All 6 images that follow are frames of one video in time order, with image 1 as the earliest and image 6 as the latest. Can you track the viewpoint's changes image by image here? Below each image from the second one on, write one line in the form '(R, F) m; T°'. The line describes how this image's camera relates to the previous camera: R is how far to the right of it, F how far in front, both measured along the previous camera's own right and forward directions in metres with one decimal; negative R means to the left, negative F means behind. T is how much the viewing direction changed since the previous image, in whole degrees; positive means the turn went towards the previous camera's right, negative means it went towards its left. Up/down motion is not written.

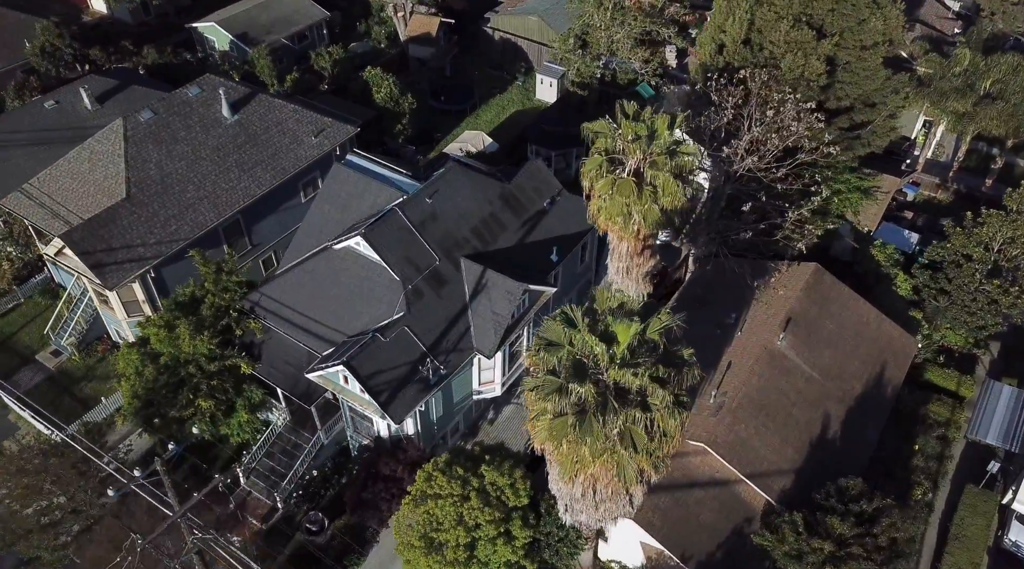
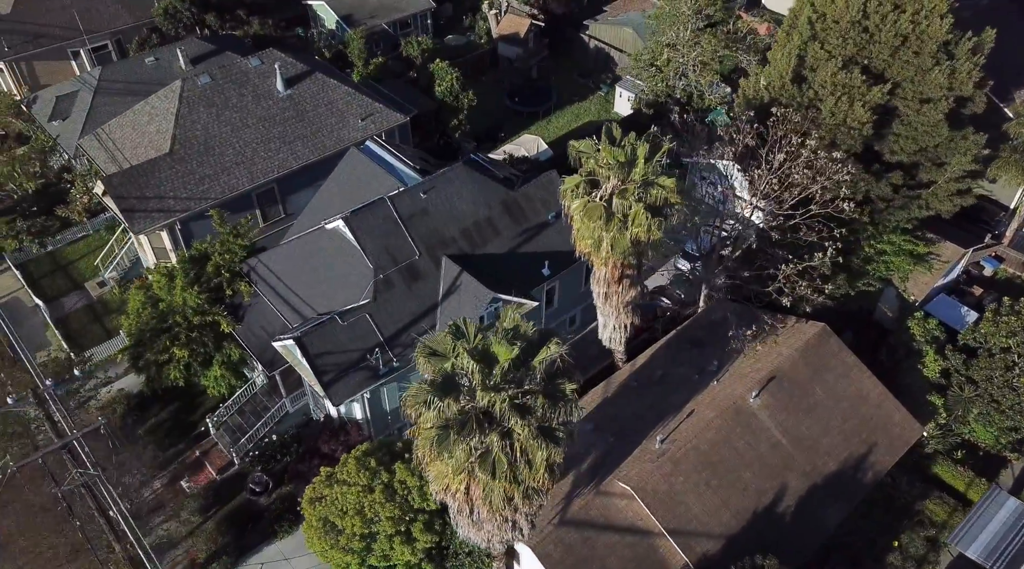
(+6.9, +0.8) m; -11°
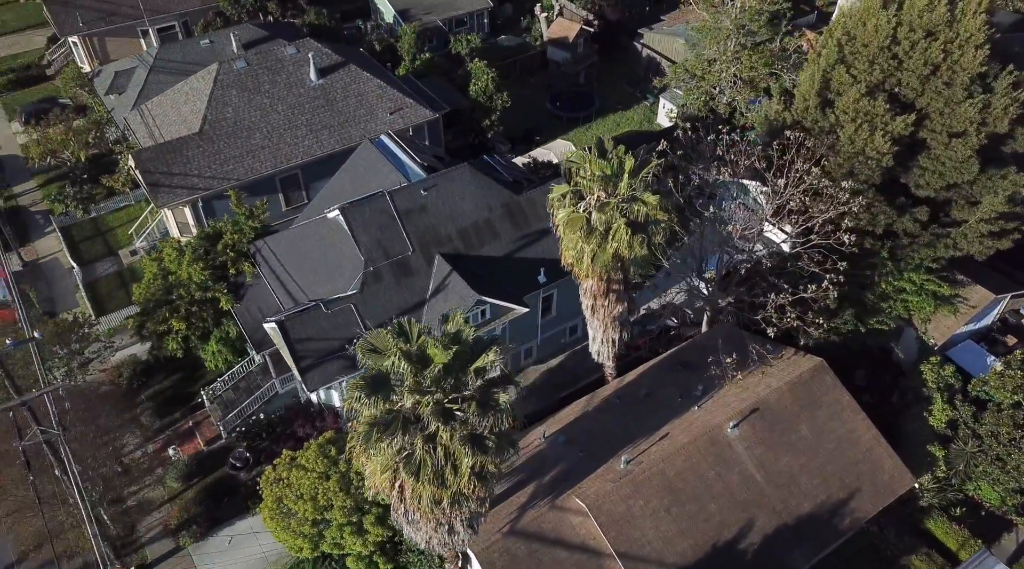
(+3.6, +0.3) m; -6°
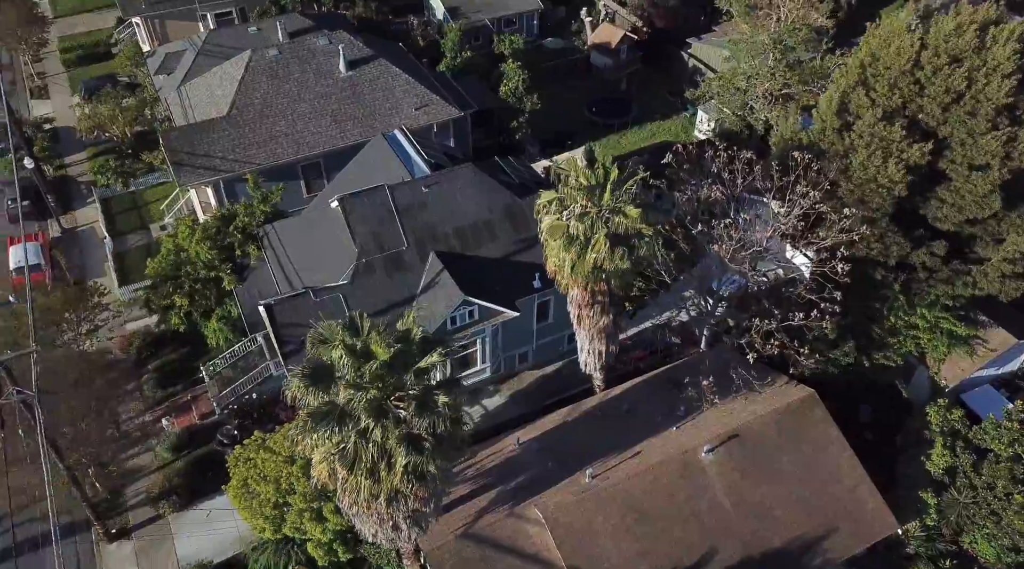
(+3.2, +0.3) m; -5°
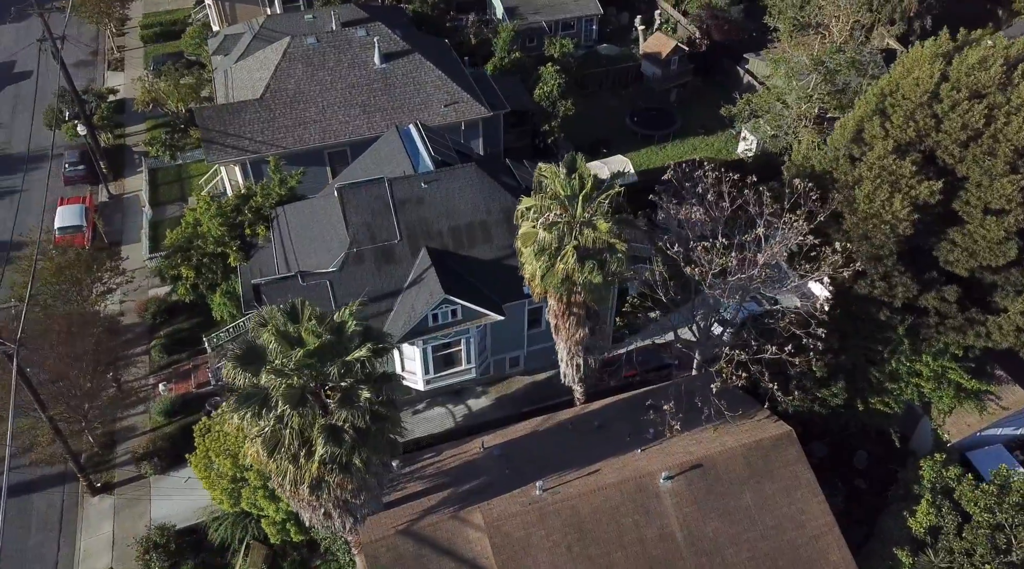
(+4.0, +0.4) m; -6°
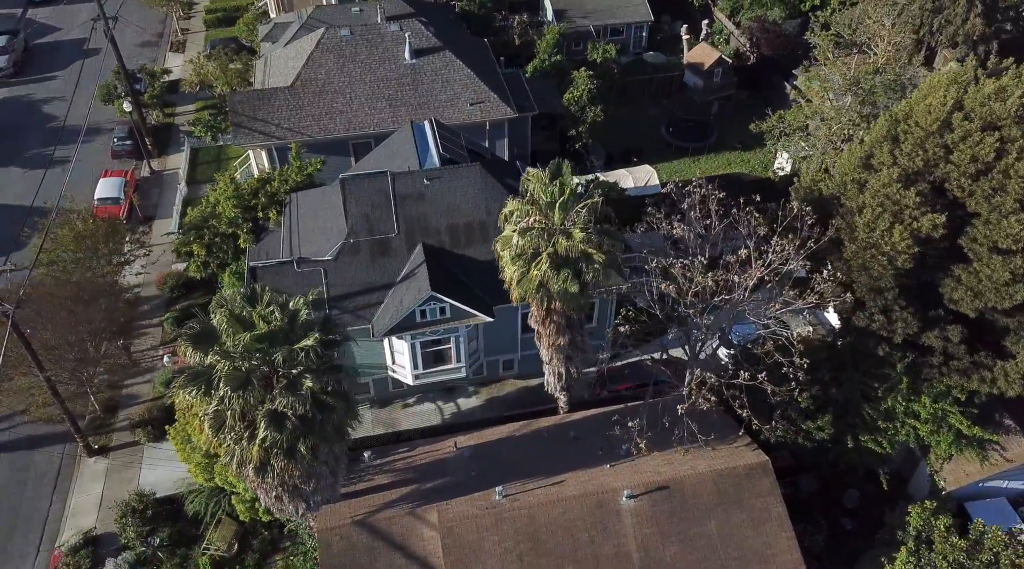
(+3.2, +0.3) m; -5°
